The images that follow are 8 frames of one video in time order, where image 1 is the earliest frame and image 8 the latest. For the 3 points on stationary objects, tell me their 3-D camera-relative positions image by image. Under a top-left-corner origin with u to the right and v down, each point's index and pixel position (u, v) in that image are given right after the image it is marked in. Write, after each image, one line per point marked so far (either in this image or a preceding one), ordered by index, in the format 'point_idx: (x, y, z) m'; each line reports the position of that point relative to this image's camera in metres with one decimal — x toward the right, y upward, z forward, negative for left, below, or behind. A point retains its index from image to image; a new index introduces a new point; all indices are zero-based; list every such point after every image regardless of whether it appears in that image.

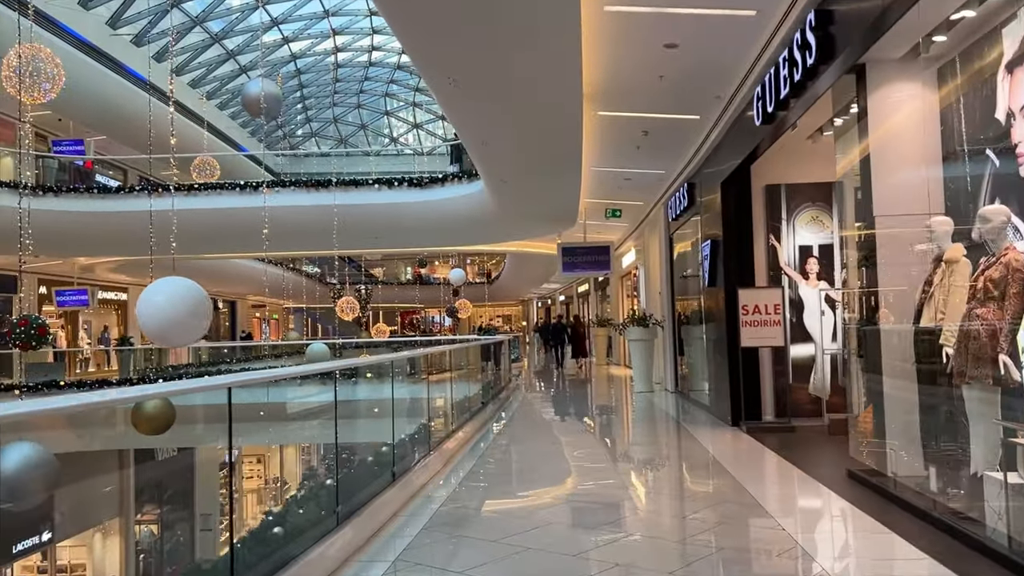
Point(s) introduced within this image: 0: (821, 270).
0: (+2.7, +0.2, +7.3) m
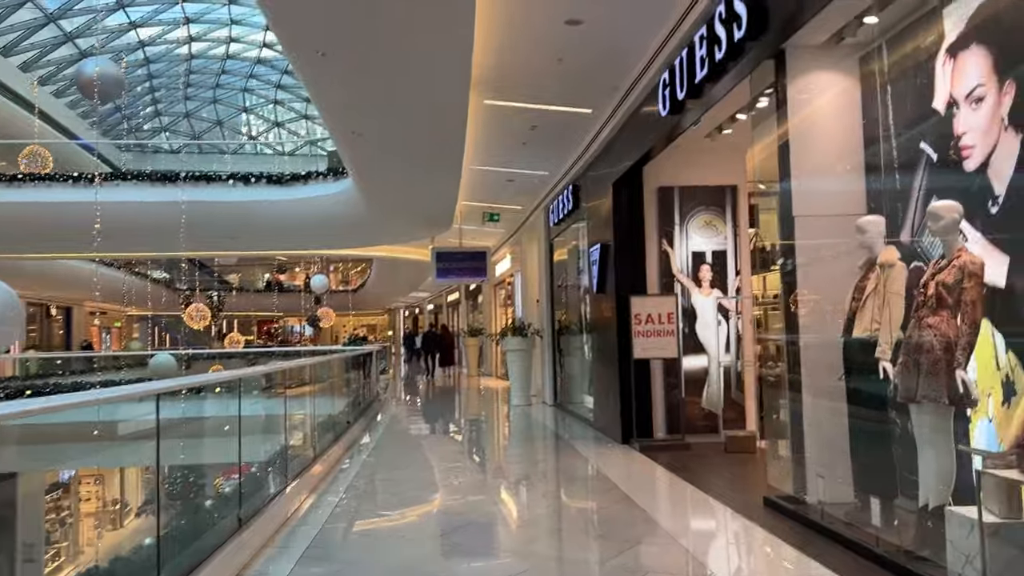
0: (+1.7, +0.1, +7.0) m
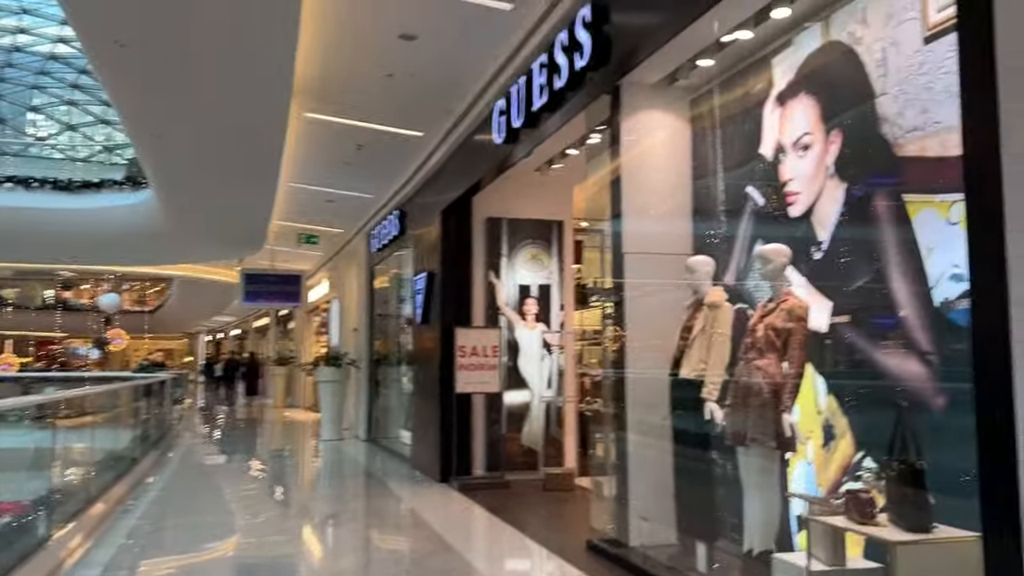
0: (+0.2, -0.2, +6.9) m
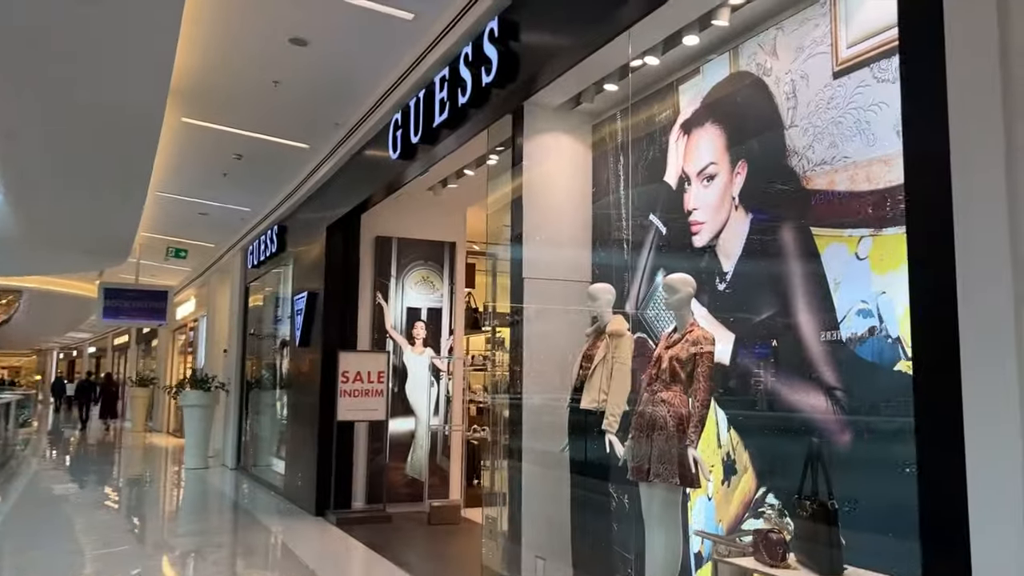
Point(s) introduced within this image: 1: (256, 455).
0: (-0.7, -0.4, +6.6) m
1: (-2.7, -1.8, +9.1) m
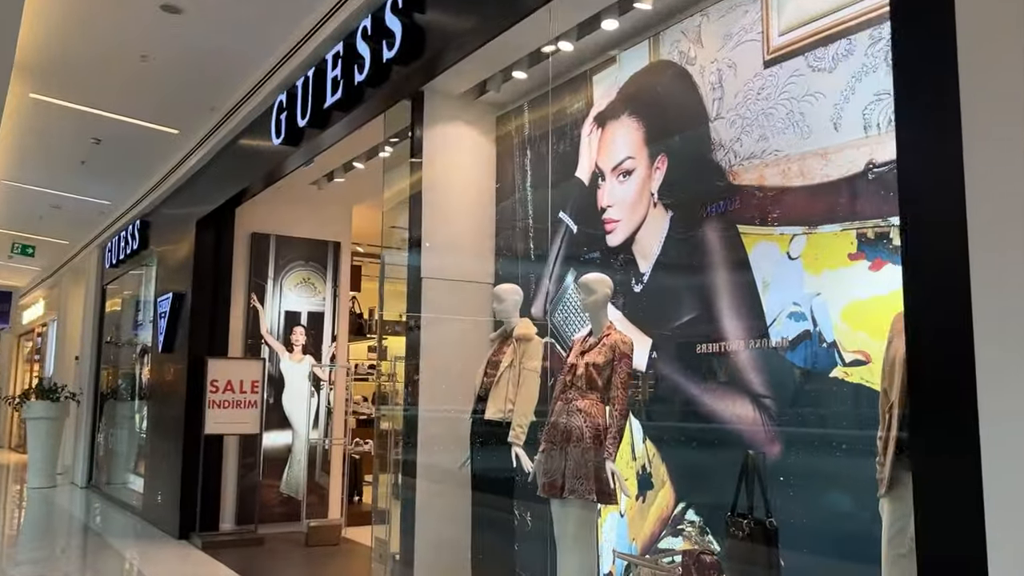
0: (-1.5, -0.4, +6.2) m
1: (-3.9, -1.8, +8.3) m
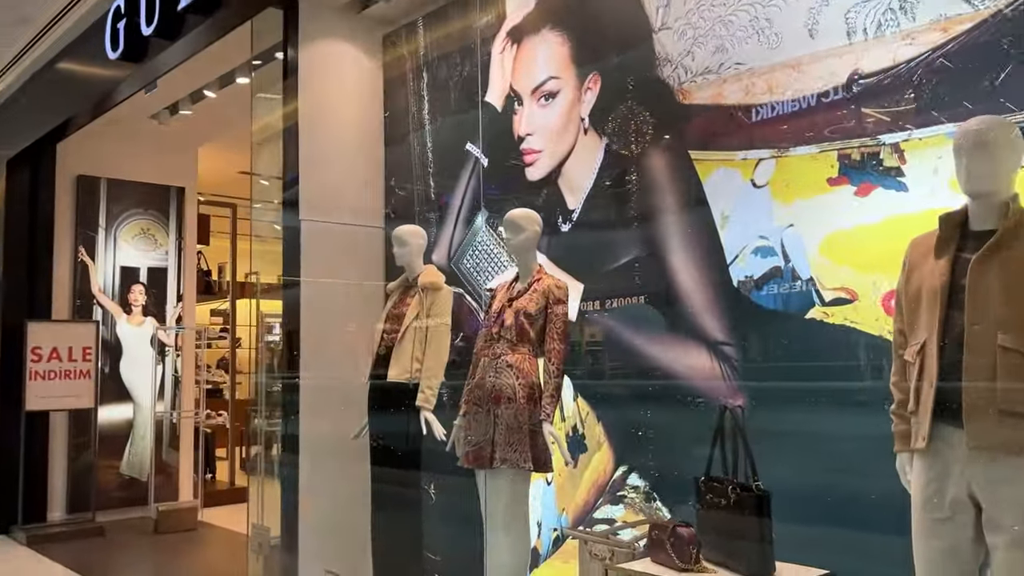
0: (-2.3, -0.1, +5.4) m
1: (-5.1, -1.4, +7.1) m
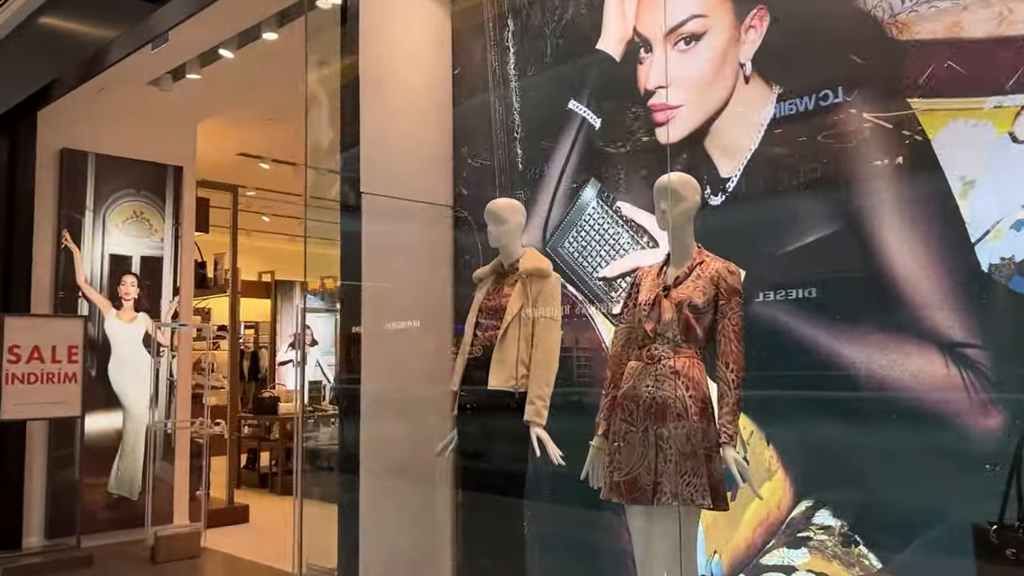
0: (-2.1, 0.0, +4.7) m
1: (-4.9, -1.4, +6.3) m
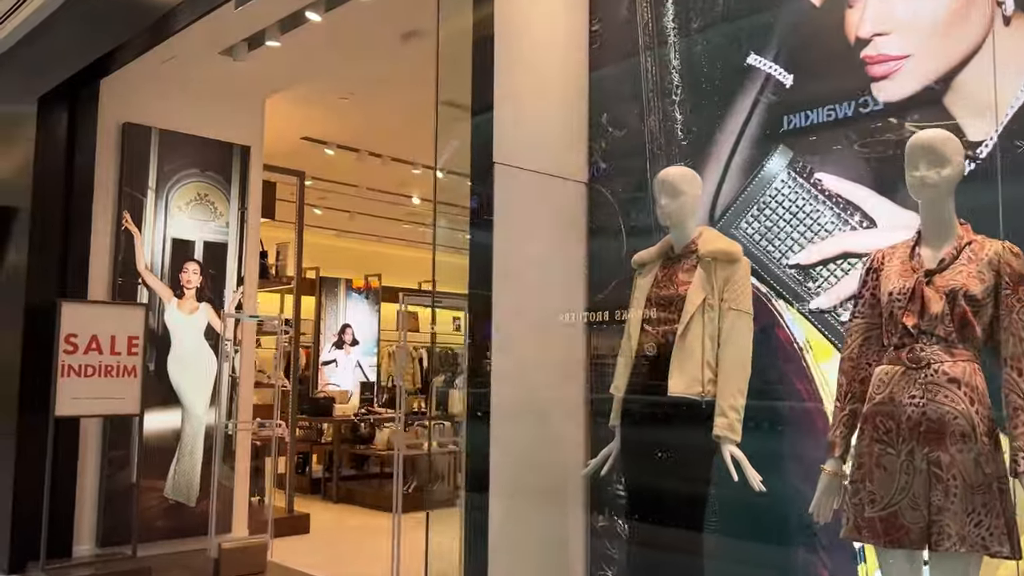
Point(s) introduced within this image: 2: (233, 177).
0: (-1.6, 0.0, +4.4) m
1: (-4.4, -1.3, +6.0) m
2: (-1.5, +0.6, +4.5) m
